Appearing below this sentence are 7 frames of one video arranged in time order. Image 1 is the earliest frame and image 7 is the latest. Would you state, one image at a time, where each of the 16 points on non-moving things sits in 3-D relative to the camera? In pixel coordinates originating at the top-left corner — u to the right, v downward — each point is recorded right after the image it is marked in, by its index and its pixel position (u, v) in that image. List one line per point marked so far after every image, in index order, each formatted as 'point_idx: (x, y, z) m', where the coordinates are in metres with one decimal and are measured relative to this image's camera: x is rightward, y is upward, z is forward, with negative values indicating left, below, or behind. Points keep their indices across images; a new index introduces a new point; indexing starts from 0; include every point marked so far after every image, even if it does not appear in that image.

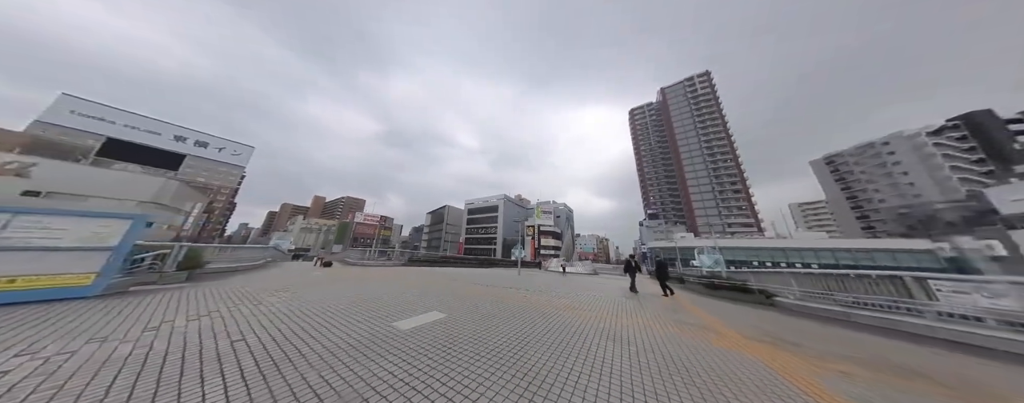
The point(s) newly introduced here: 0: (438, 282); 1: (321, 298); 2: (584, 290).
0: (-3.4, -3.5, +8.8) m
1: (-5.6, -2.8, +5.9) m
2: (+2.3, -3.0, +6.8) m
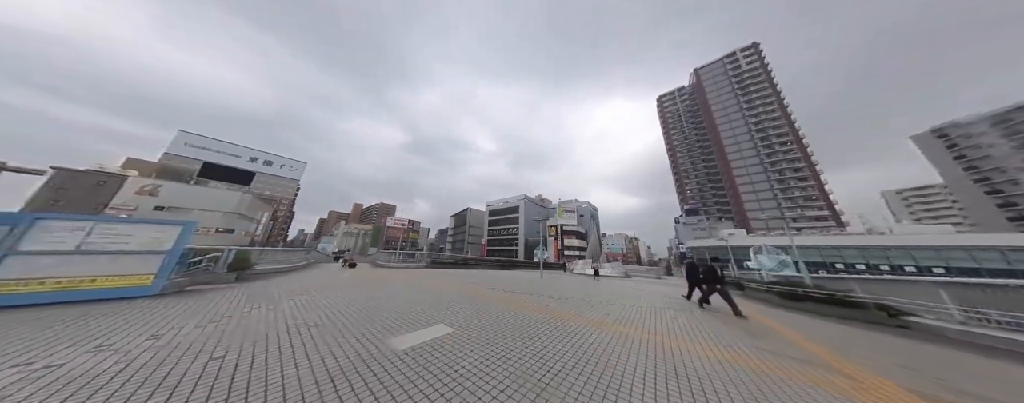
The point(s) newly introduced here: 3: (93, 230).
0: (-2.5, -3.5, +8.6) m
1: (-5.0, -2.9, +5.9) m
2: (+2.9, -2.8, +6.0) m
3: (-11.0, -0.8, +5.4) m
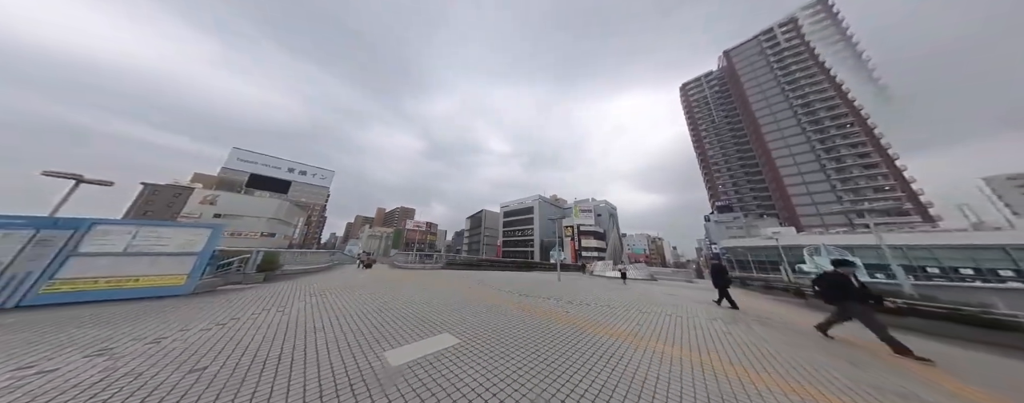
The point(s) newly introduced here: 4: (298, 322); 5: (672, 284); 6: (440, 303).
0: (-1.8, -3.5, +8.4) m
1: (-4.6, -2.9, +5.9) m
2: (+3.4, -2.7, +5.4) m
3: (-10.6, -0.9, +5.8) m
4: (-4.2, -2.3, +4.0) m
5: (+10.2, -5.3, +12.9) m
6: (-2.2, -3.2, +6.3) m
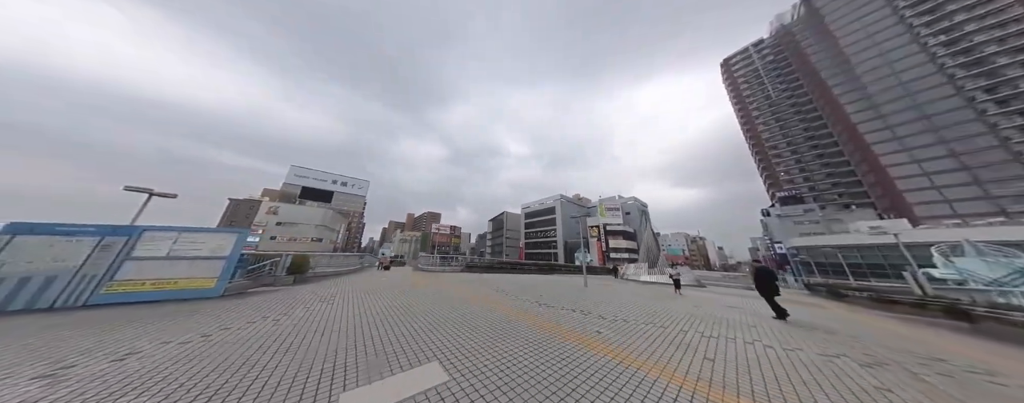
0: (-1.1, -3.4, +7.8) m
1: (-4.0, -2.9, +5.6) m
2: (+3.8, -2.4, +4.3) m
3: (-10.1, -1.2, +6.2) m
4: (-3.9, -2.3, +3.7) m
5: (+11.5, -4.9, +11.0) m
6: (-1.6, -3.1, +5.8) m
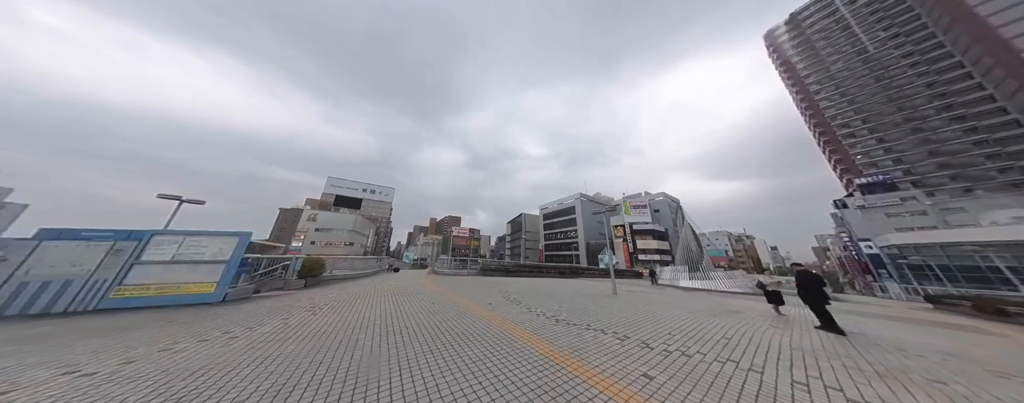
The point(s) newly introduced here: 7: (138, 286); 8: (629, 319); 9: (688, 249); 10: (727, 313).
0: (-0.6, -3.3, +6.9) m
1: (-3.7, -2.9, +5.0) m
2: (+3.9, -2.1, +2.9) m
3: (-9.8, -1.2, +6.1) m
4: (-3.8, -2.2, +3.1) m
5: (+12.3, -4.4, +8.9) m
6: (-1.3, -2.9, +4.9) m
7: (-9.8, -2.2, +5.4) m
8: (+3.1, -3.1, +5.6) m
9: (+12.1, -3.3, +14.1) m
10: (+6.5, -3.4, +6.3) m
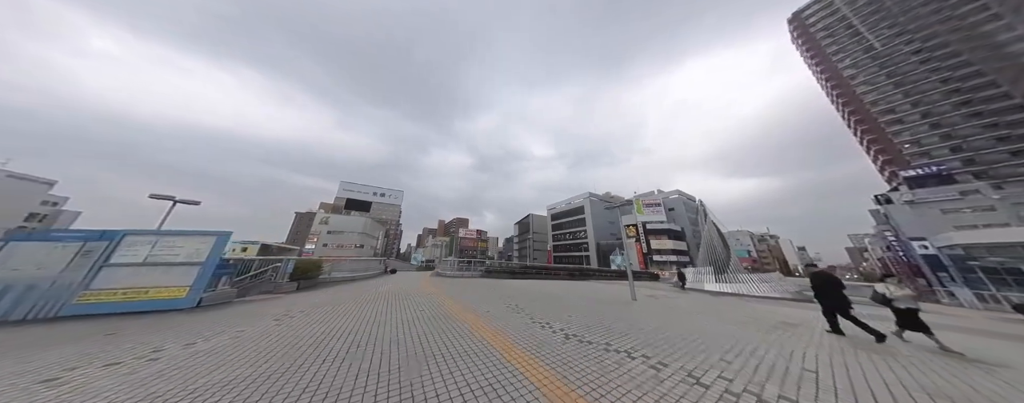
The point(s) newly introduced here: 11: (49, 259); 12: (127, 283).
0: (-0.4, -3.1, +6.1) m
1: (-3.7, -2.7, +4.3) m
2: (+3.9, -1.8, +2.0) m
3: (-9.7, -1.2, +5.6) m
4: (-3.8, -2.0, +2.4) m
5: (+12.5, -4.1, +7.7) m
6: (-1.2, -2.7, +4.2) m
7: (-9.8, -2.1, +4.9) m
8: (+3.1, -2.8, +4.7) m
9: (+12.5, -3.0, +12.9) m
10: (+6.6, -3.1, +5.3) m
11: (-11.1, -1.4, +4.9) m
12: (-9.7, -2.0, +5.1) m
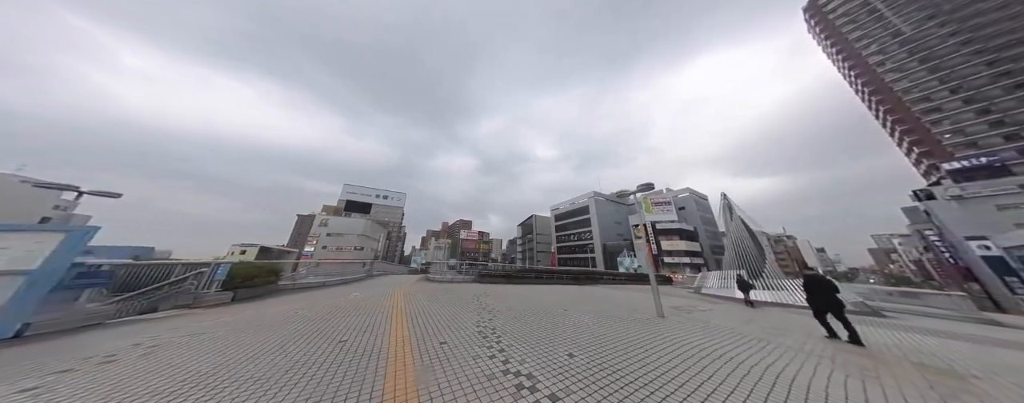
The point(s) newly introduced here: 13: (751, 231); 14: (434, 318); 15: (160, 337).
0: (-0.8, -2.7, +4.3) m
1: (-4.1, -2.3, +2.5) m
2: (+3.5, -1.3, +0.2) m
3: (-10.1, -0.8, +3.9) m
4: (-4.2, -1.6, +0.7) m
5: (+12.1, -3.6, +5.8) m
6: (-1.6, -2.3, +2.4) m
7: (-10.1, -1.7, +3.2) m
8: (+2.8, -2.4, +2.9) m
9: (+12.2, -2.6, +11.0) m
10: (+6.2, -2.6, +3.4) m
11: (-11.5, -1.0, +3.2) m
12: (-10.1, -1.6, +3.4) m
13: (+13.8, -1.8, +12.0) m
14: (-1.3, -2.8, +4.7) m
15: (-6.2, -2.5, +3.5) m
